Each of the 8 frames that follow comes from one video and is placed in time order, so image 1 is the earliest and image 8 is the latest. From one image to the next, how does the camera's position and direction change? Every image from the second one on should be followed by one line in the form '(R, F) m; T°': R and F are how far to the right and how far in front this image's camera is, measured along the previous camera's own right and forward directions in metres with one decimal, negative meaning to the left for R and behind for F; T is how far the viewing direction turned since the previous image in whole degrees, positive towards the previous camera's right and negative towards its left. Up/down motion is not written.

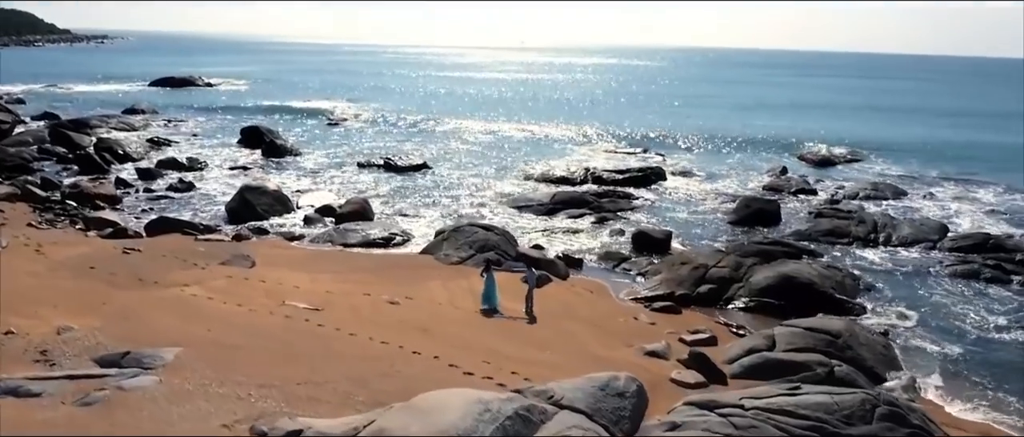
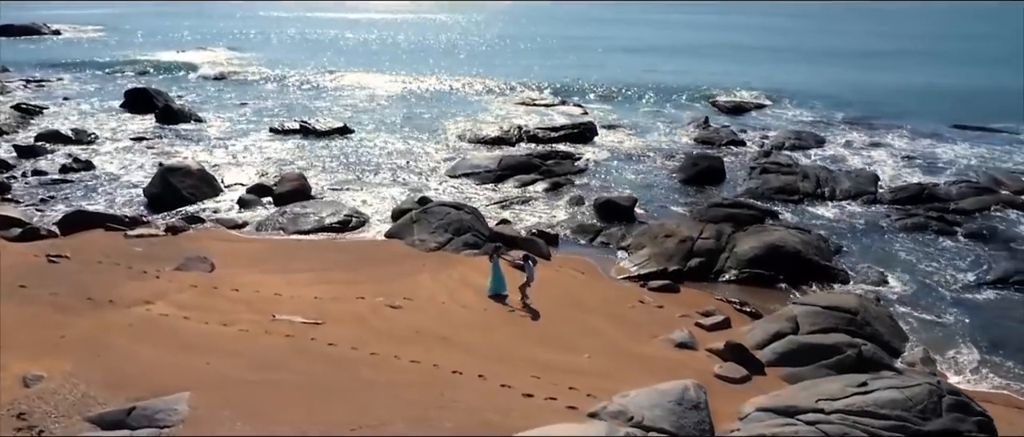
(-2.5, +1.3) m; +10°
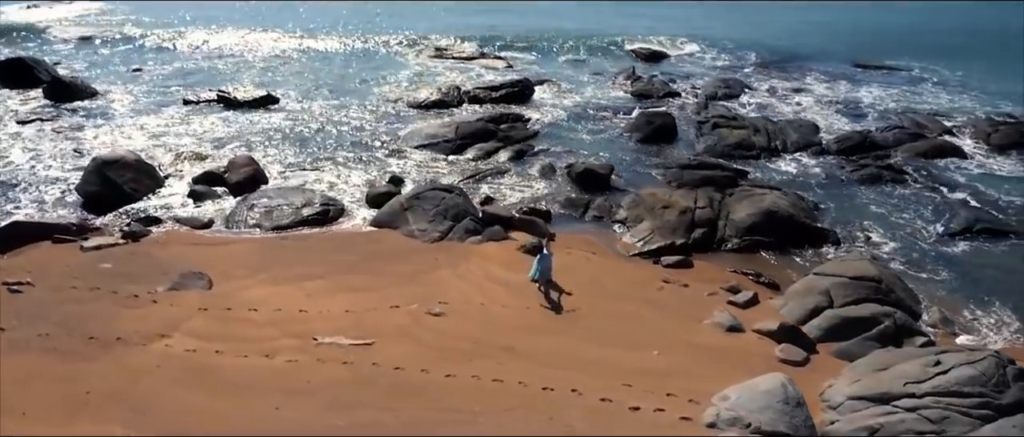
(-2.9, +0.9) m; +10°
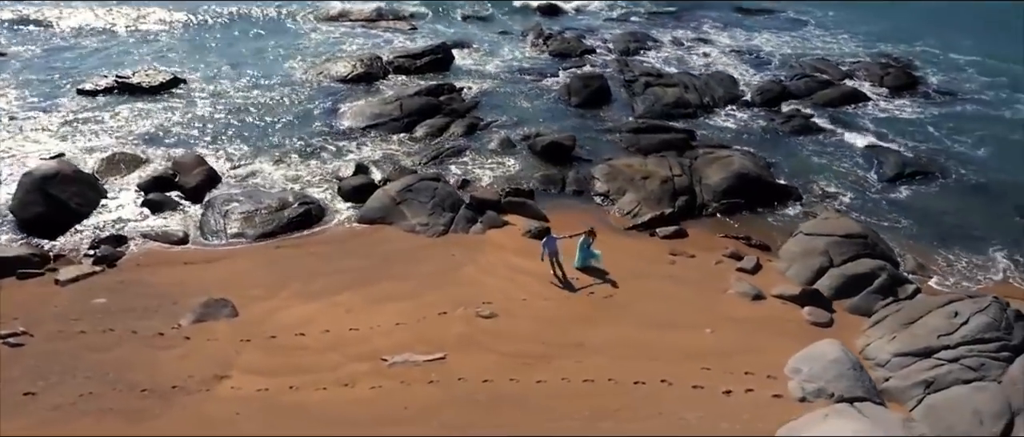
(-3.2, +0.3) m; +11°
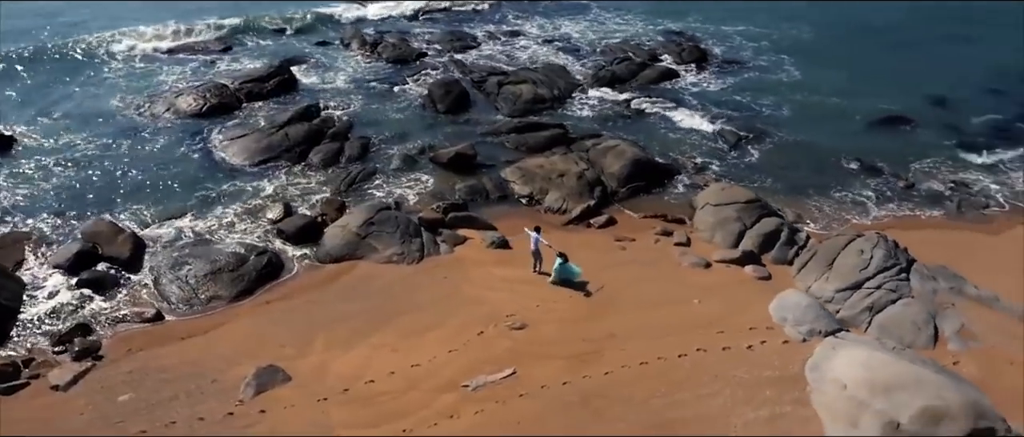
(-4.9, -0.7) m; +18°
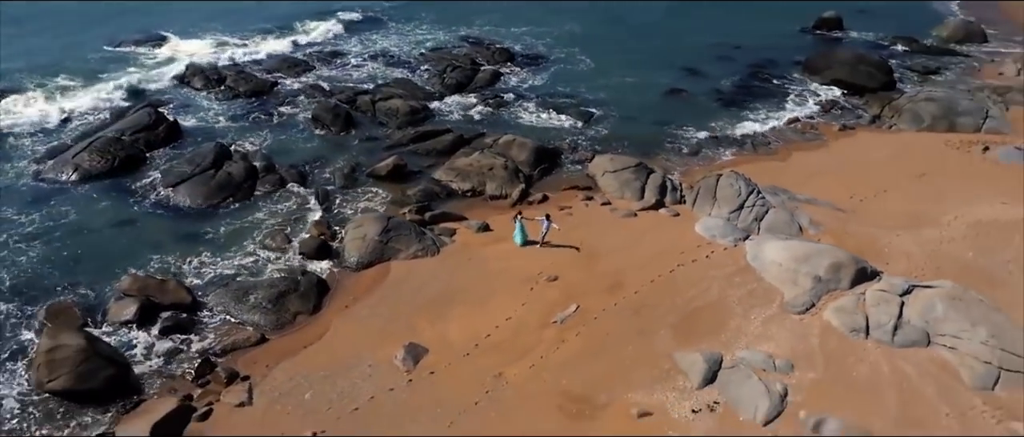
(-7.7, -3.6) m; +21°
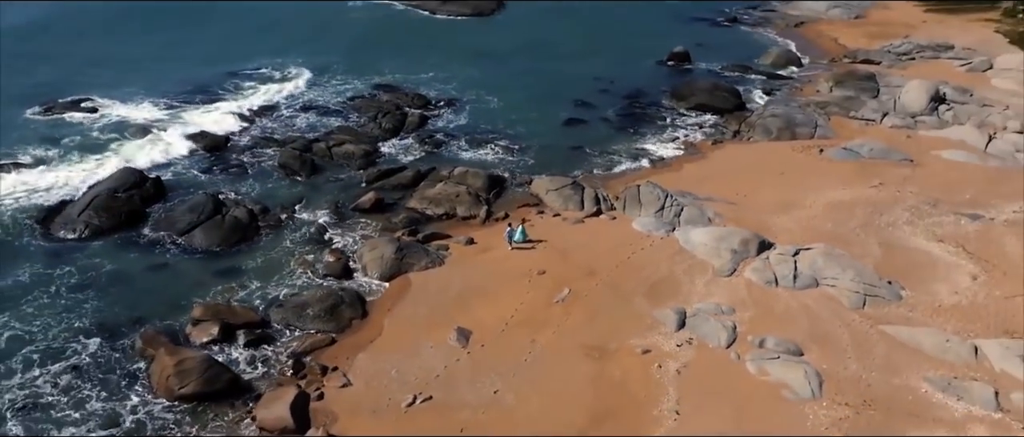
(-4.8, -5.2) m; +11°
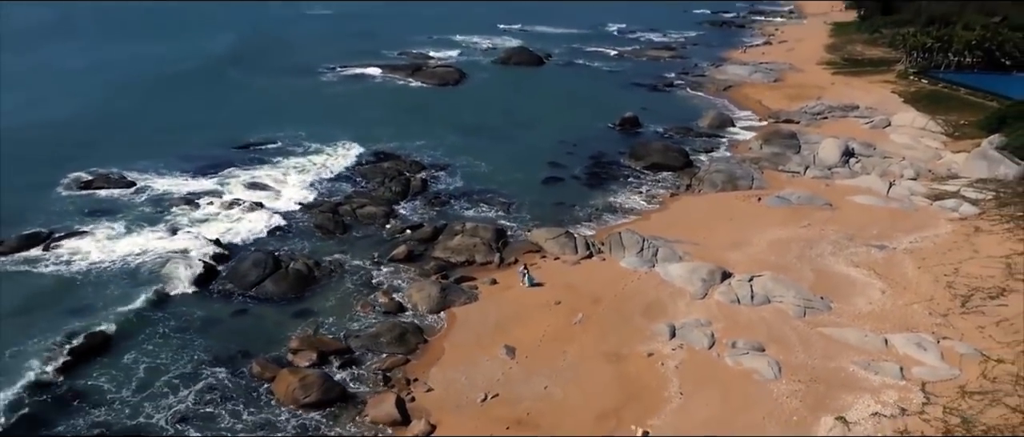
(-3.6, -6.9) m; +5°
